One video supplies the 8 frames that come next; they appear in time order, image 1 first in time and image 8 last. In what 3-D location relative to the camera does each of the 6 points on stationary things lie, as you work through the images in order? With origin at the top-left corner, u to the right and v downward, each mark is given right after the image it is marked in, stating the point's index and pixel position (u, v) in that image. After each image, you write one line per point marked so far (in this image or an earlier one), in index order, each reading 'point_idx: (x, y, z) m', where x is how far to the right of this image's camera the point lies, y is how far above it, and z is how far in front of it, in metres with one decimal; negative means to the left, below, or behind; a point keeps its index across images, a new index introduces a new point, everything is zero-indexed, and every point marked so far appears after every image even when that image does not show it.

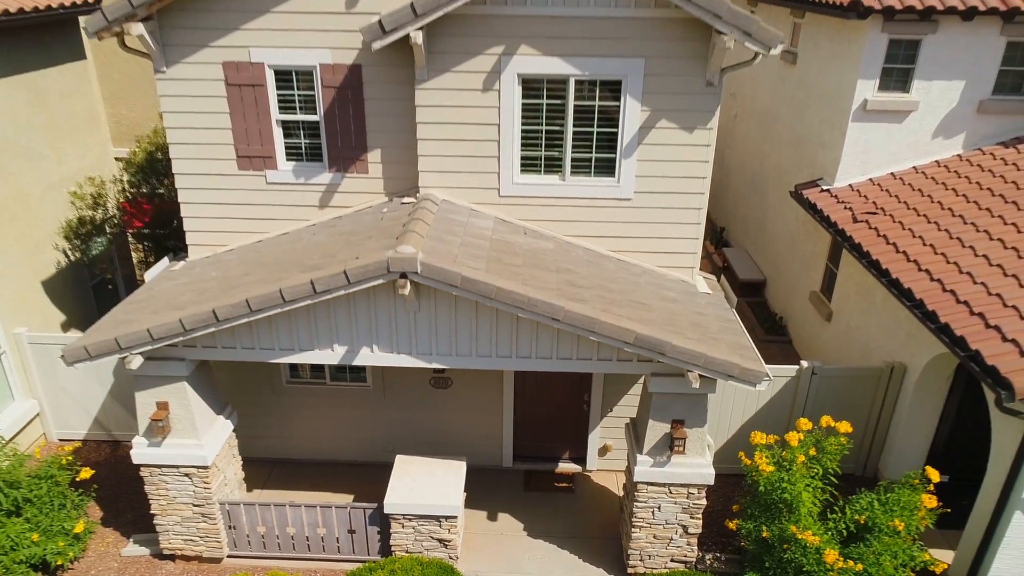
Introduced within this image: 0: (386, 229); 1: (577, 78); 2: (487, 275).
0: (-1.3, +0.6, +7.3) m
1: (+0.7, +2.1, +7.4) m
2: (-0.2, +0.1, +6.6) m
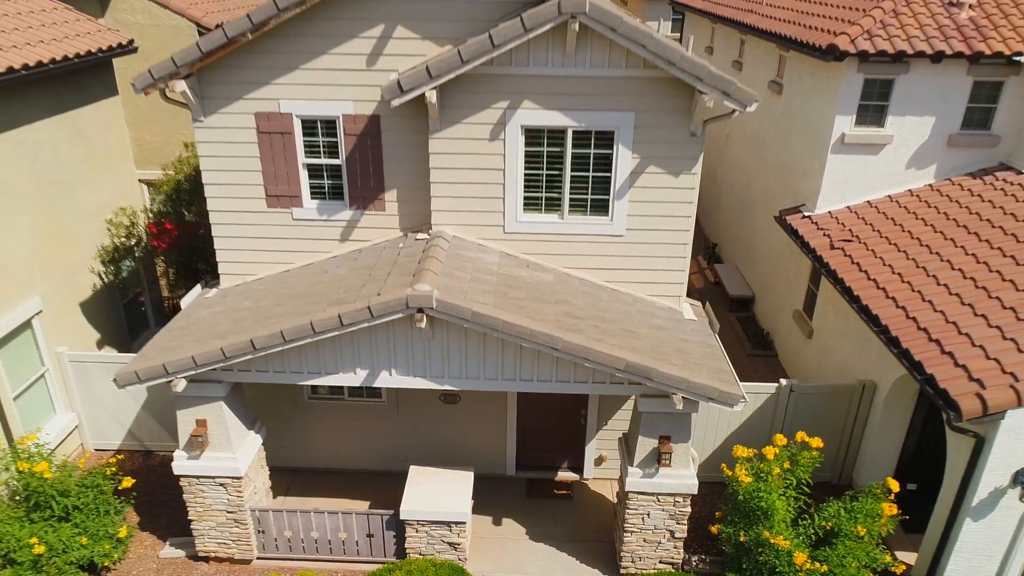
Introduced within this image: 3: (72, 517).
0: (-1.2, +0.2, +8.1) m
1: (+0.7, +1.8, +8.3) m
2: (-0.2, -0.2, +7.5) m
3: (-5.3, -2.8, +8.9) m
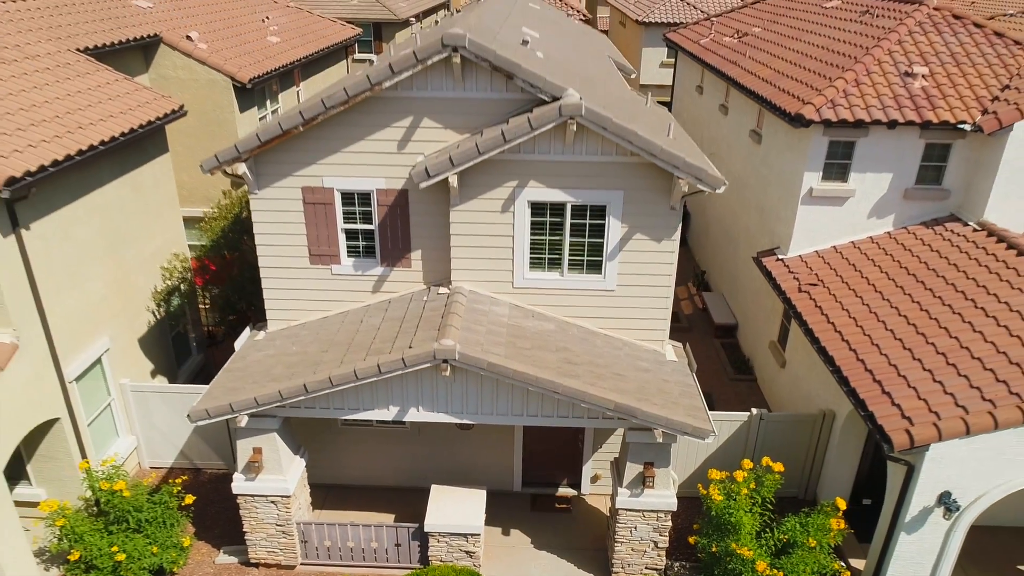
0: (-1.1, -0.4, +9.7) m
1: (+0.8, +1.1, +9.8) m
2: (-0.1, -0.9, +9.0) m
3: (-5.2, -3.4, +10.5) m
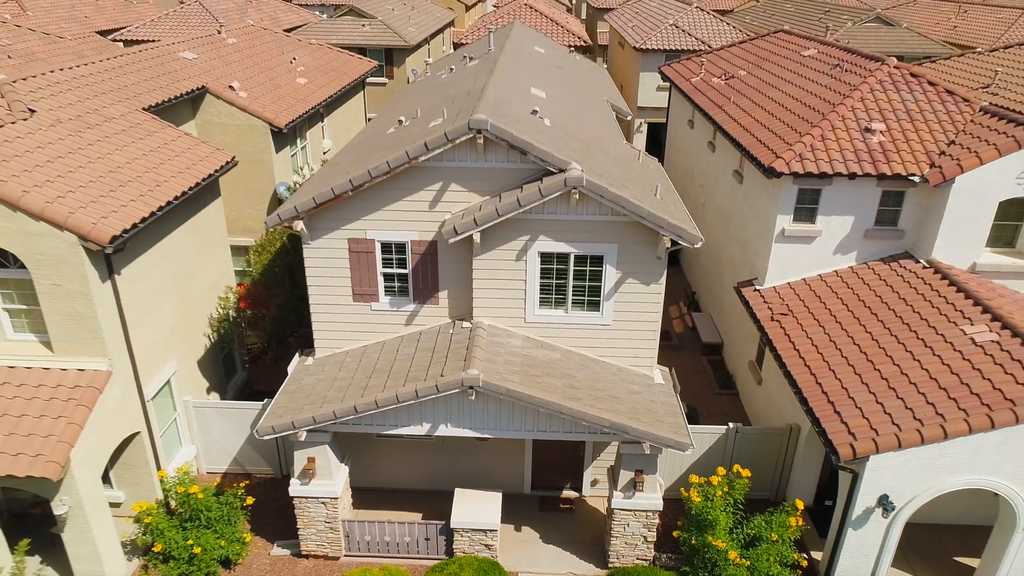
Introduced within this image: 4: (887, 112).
0: (-0.9, -1.0, +11.6) m
1: (+1.0, +0.6, +11.7) m
2: (+0.1, -1.4, +10.9) m
3: (-5.0, -4.0, +12.4) m
4: (+8.0, +3.8, +15.6) m
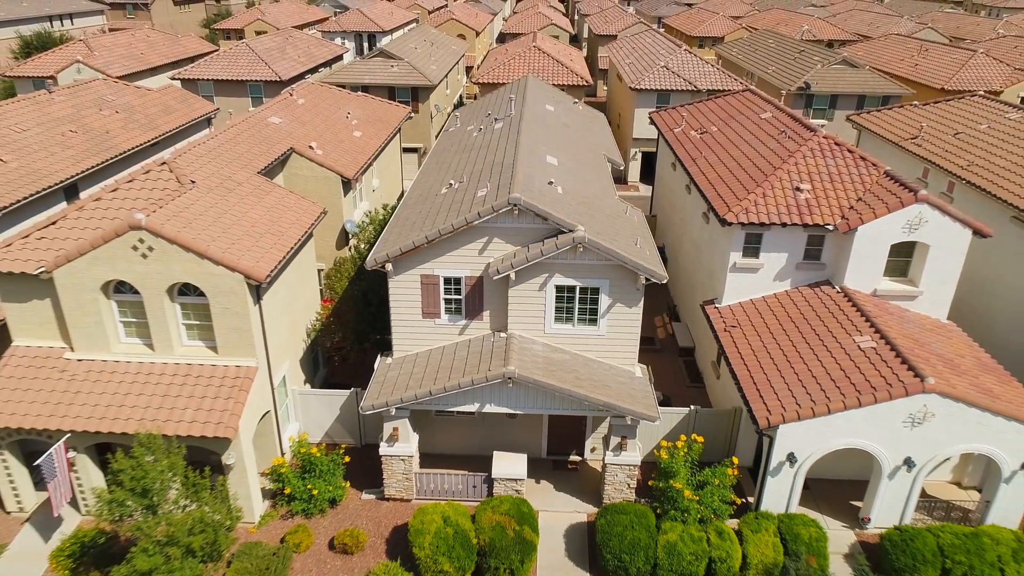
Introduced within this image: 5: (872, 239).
0: (-0.4, -1.5, +16.7) m
1: (+1.6, +0.1, +16.9) m
2: (+0.7, -1.9, +16.1) m
3: (-4.5, -4.5, +17.6) m
4: (+8.5, +3.2, +20.7) m
5: (+9.3, +1.3, +19.1) m
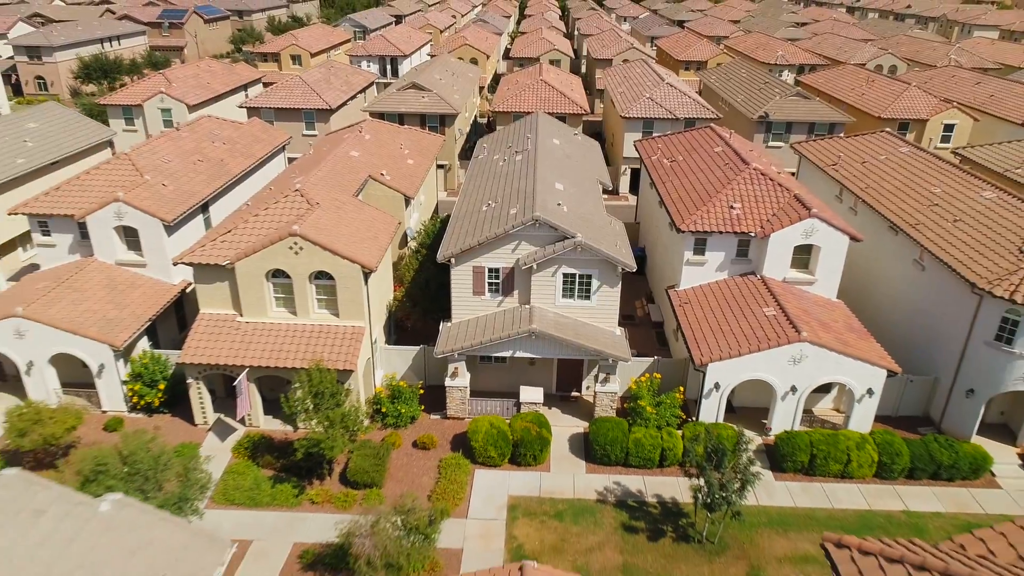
0: (+0.4, -1.0, +25.3) m
1: (+2.3, +0.5, +25.4) m
2: (+1.4, -1.5, +24.6) m
3: (-3.7, -4.0, +26.1) m
4: (+9.3, +3.7, +29.3) m
5: (+10.1, +1.7, +27.7) m
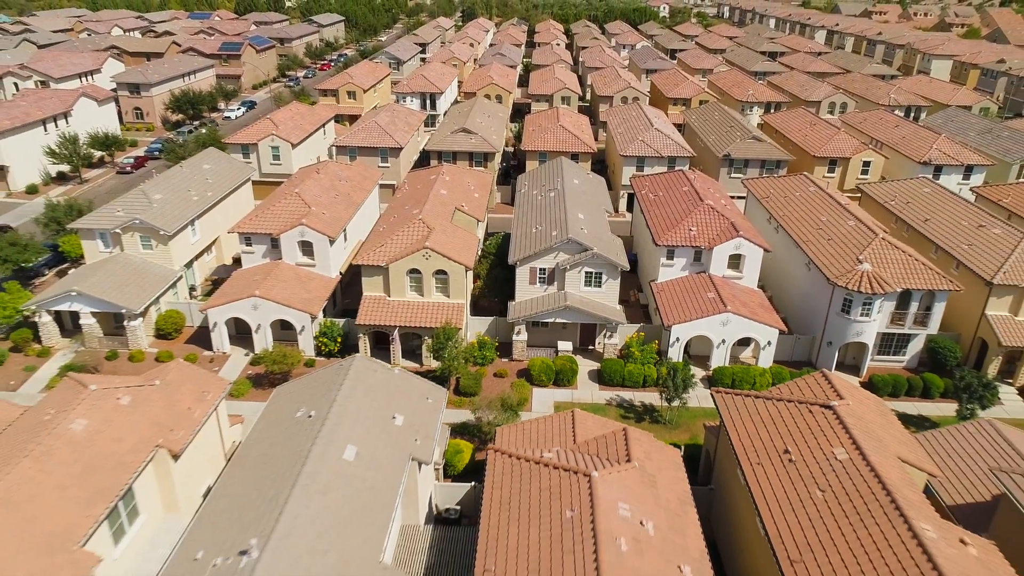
0: (+2.8, -0.6, +41.7) m
1: (+4.7, +0.9, +41.9) m
2: (+3.8, -1.1, +41.1) m
3: (-1.4, -3.6, +42.5) m
4: (+11.7, +4.1, +45.7) m
5: (+12.5, +2.1, +44.1) m
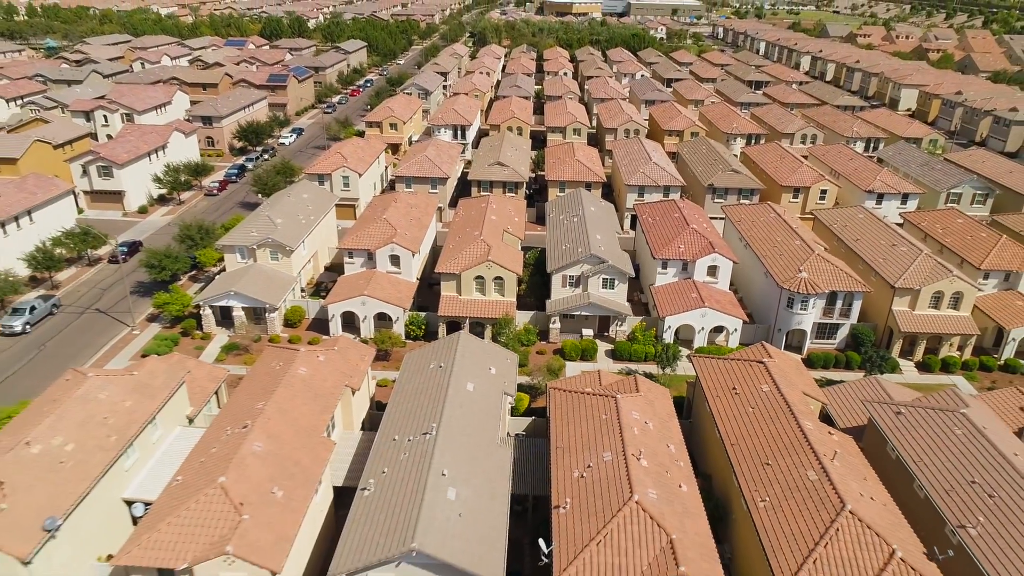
0: (+5.7, -0.7, +57.5) m
1: (+7.7, +0.8, +57.7) m
2: (+6.8, -1.2, +56.8) m
3: (+1.6, -3.7, +58.3) m
4: (+14.6, +3.9, +61.6) m
5: (+15.4, +1.9, +59.9) m
